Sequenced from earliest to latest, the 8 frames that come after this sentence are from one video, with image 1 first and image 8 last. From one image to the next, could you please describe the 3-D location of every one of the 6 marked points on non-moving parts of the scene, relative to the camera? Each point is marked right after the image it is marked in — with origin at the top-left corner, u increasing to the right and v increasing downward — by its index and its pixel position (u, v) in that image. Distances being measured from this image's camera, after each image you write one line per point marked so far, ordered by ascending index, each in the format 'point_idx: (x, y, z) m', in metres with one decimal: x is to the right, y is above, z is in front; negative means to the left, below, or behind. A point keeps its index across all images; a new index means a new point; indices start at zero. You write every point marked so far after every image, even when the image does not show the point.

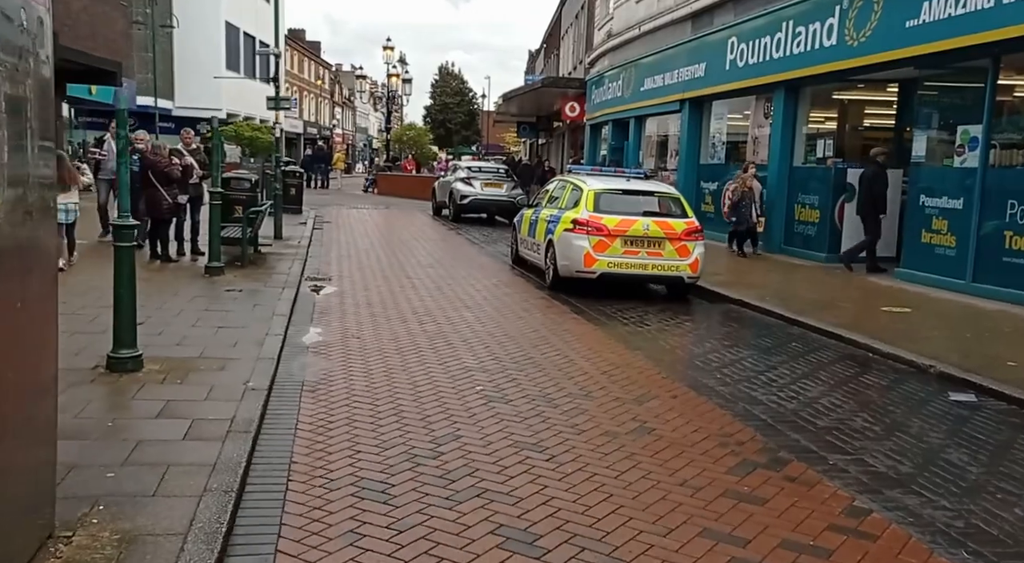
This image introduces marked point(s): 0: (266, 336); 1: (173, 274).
0: (-2.2, -0.5, +7.5) m
1: (-4.4, +0.1, +10.8) m
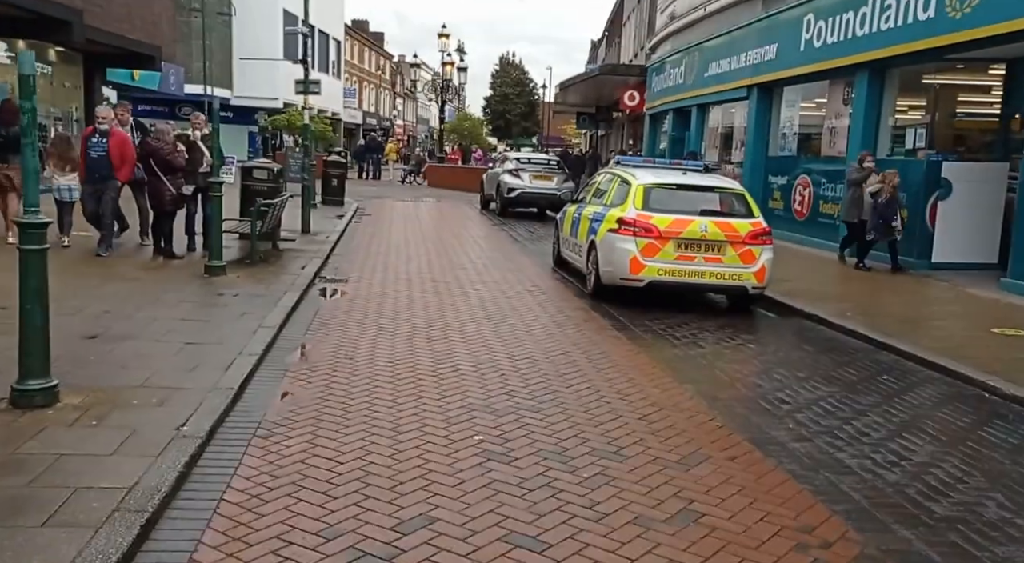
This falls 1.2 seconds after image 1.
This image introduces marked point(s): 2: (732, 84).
0: (-2.1, -0.6, +6.3) m
1: (-4.0, +0.1, +9.7) m
2: (+5.1, +4.6, +19.2) m
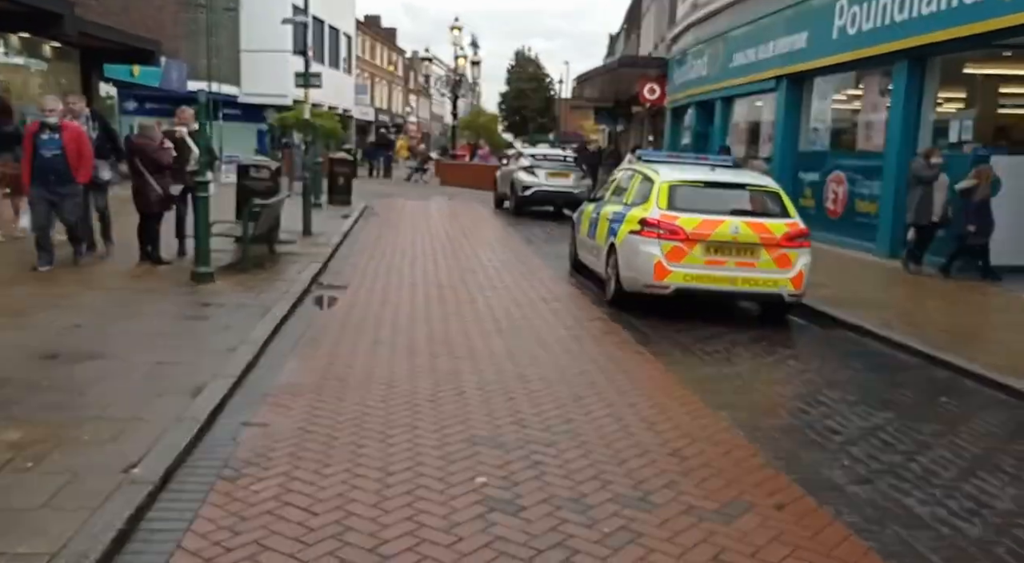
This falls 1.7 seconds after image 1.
0: (-2.0, -0.7, +5.6) m
1: (-3.9, 0.0, +9.1) m
2: (+5.4, +4.5, +18.4) m
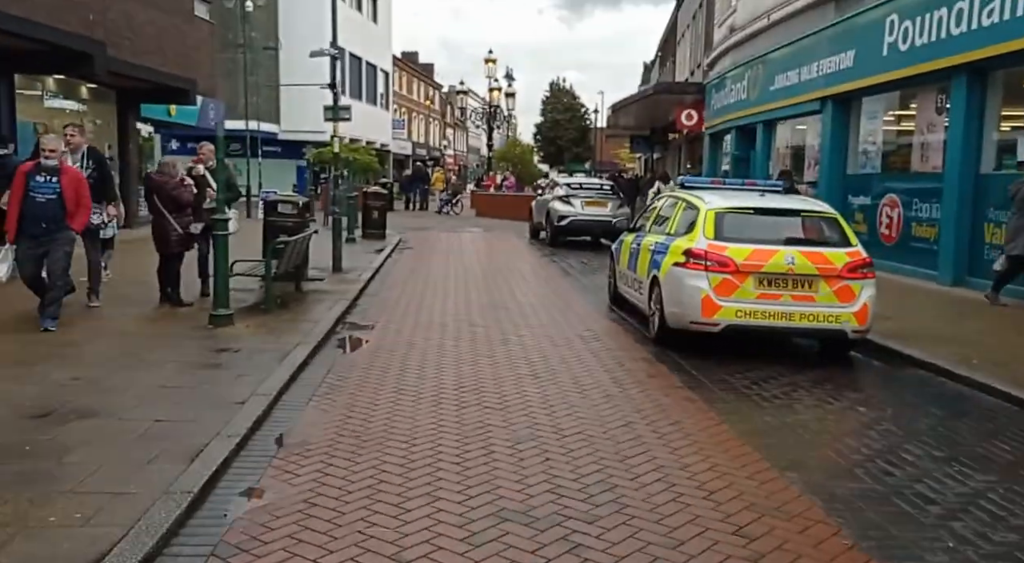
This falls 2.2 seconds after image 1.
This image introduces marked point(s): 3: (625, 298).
0: (-1.8, -1.0, +5.0) m
1: (-3.5, -0.5, +8.6) m
2: (+6.1, +3.9, +17.7) m
3: (+1.4, -0.2, +10.7) m
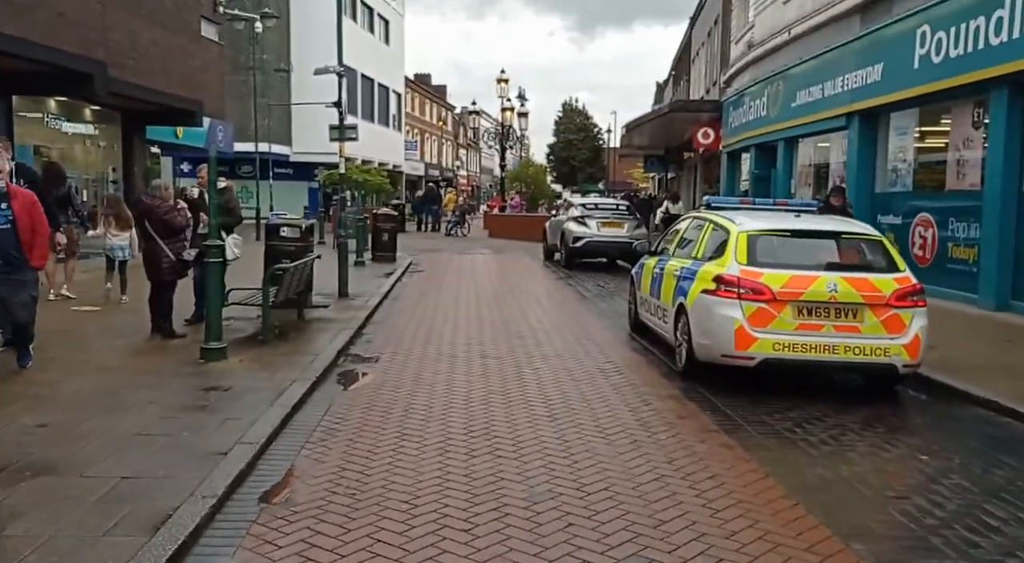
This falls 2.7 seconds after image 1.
0: (-1.7, -1.2, +4.4) m
1: (-3.4, -0.8, +8.0) m
2: (+6.4, +3.4, +17.0) m
3: (+1.6, -0.5, +10.0) m
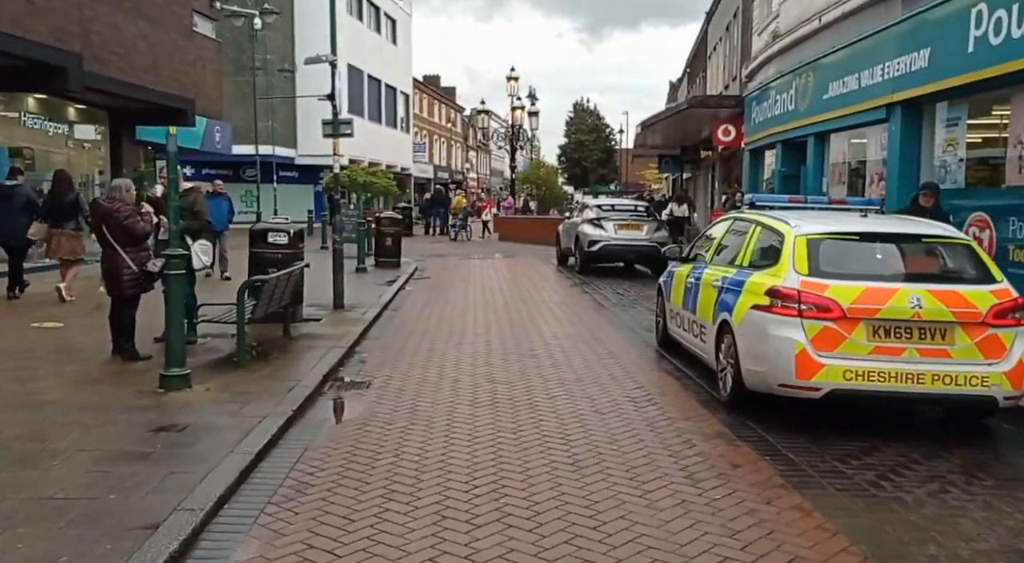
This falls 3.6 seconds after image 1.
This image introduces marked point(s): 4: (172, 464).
0: (-1.7, -1.3, +3.2) m
1: (-3.3, -0.9, +6.8) m
2: (+6.6, +3.3, +15.7) m
3: (+1.7, -0.6, +8.7) m
4: (-2.1, -1.1, +5.1) m
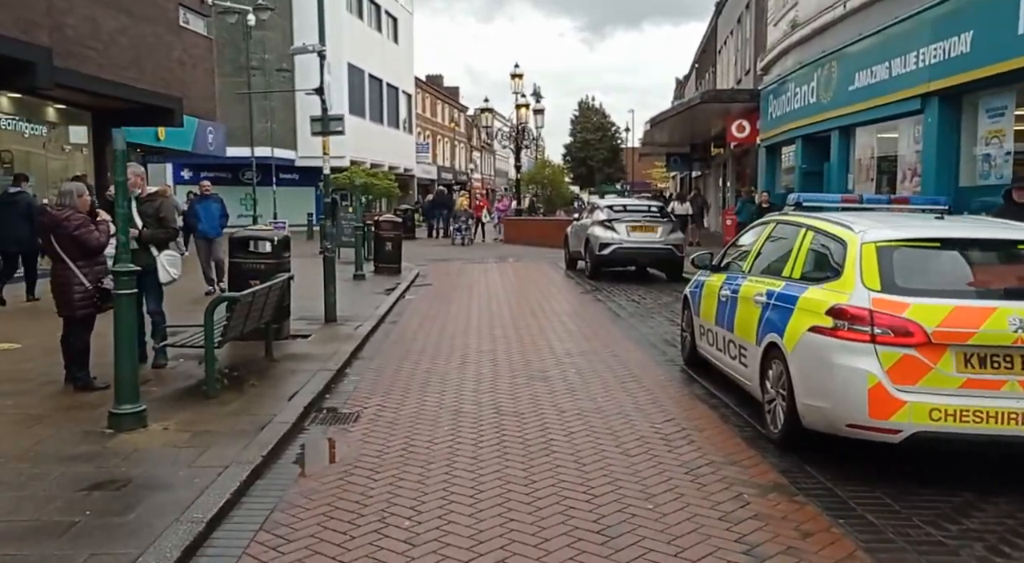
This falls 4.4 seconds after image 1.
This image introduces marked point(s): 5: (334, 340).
0: (-1.6, -1.4, +2.1) m
1: (-3.2, -1.0, +5.8) m
2: (+6.7, +3.3, +14.6) m
3: (+1.8, -0.7, +7.7) m
4: (-2.0, -1.2, +4.1) m
5: (-2.1, -0.7, +9.9) m
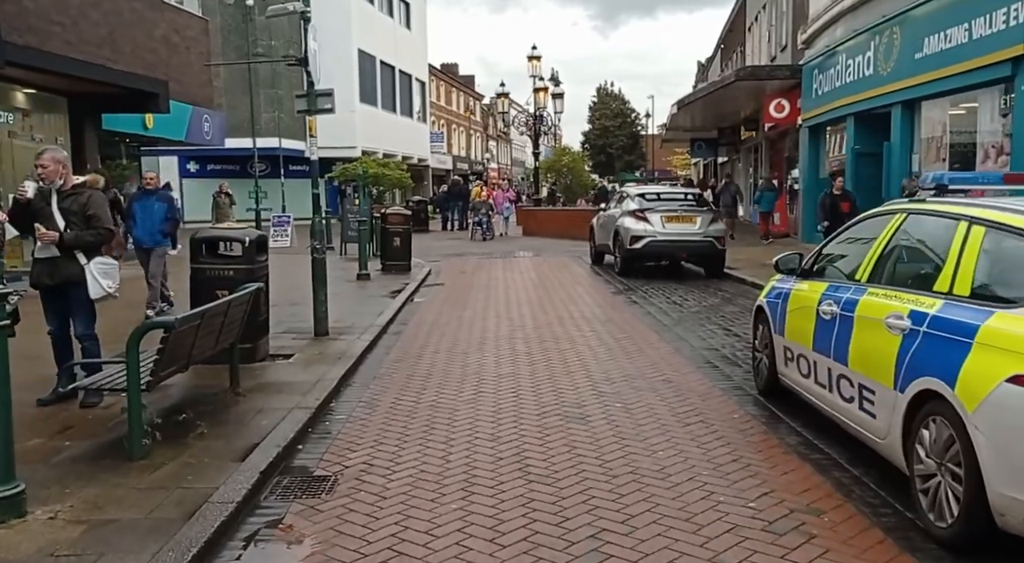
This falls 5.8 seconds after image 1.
0: (-1.5, -1.6, +0.3) m
1: (-3.0, -1.2, +4.0) m
2: (+7.0, +3.3, +12.6) m
3: (+2.0, -0.8, +5.8) m
4: (-1.9, -1.4, +2.3) m
5: (-1.9, -0.8, +8.1) m
